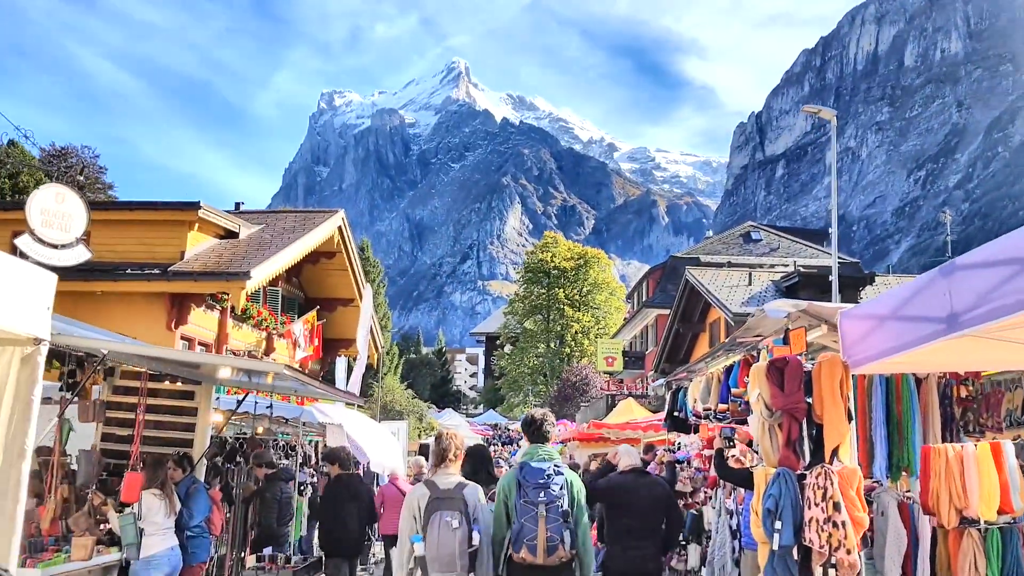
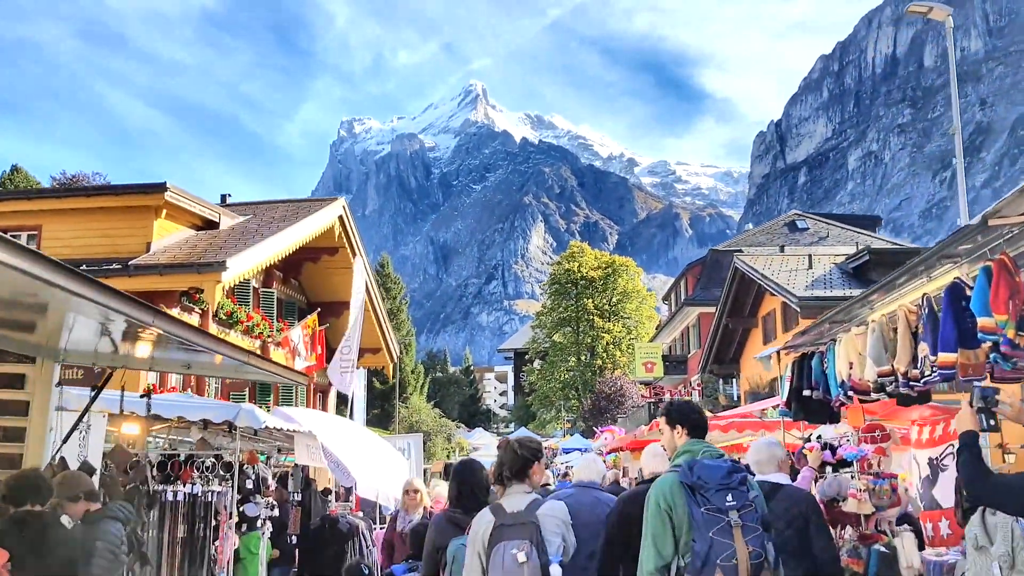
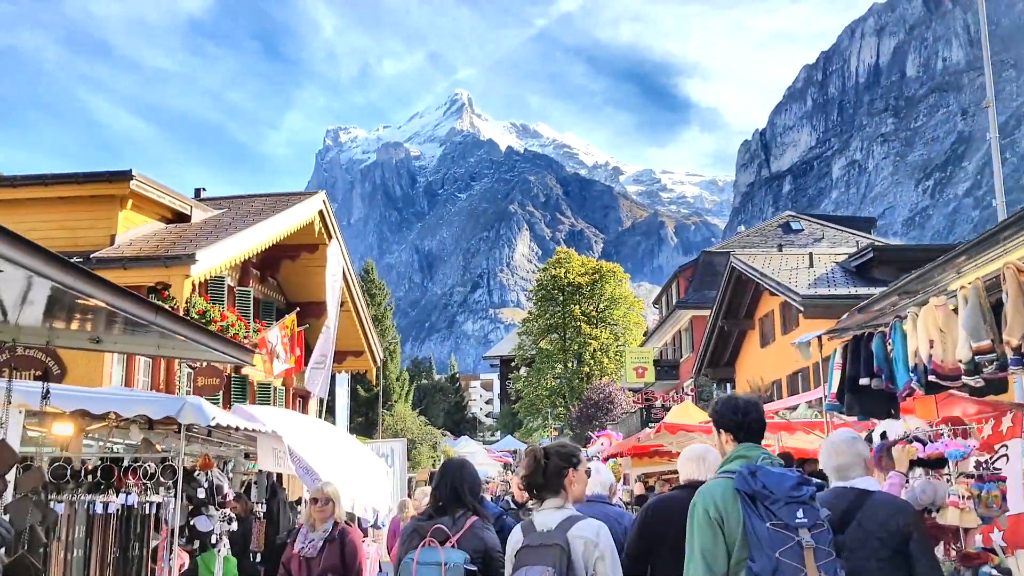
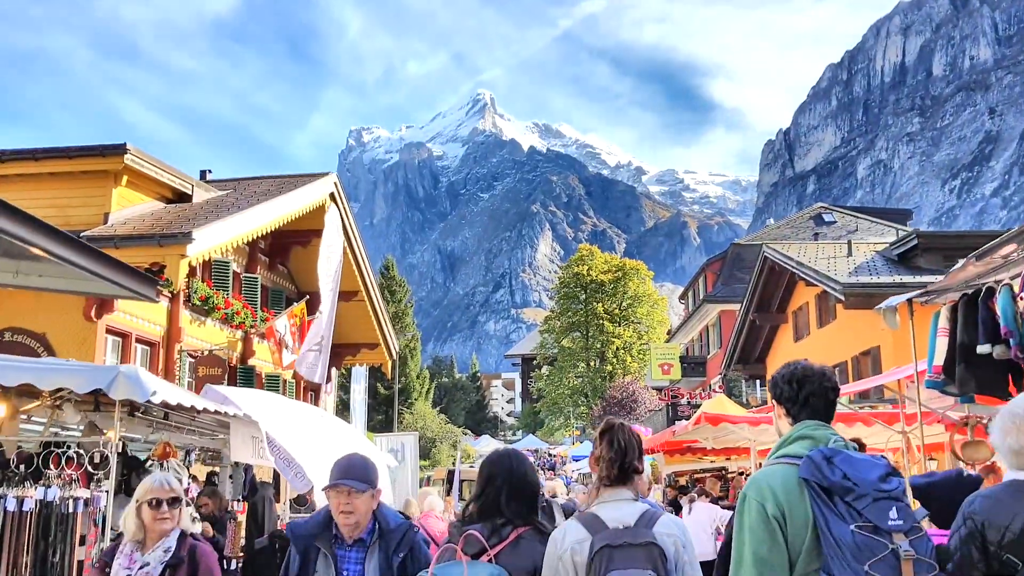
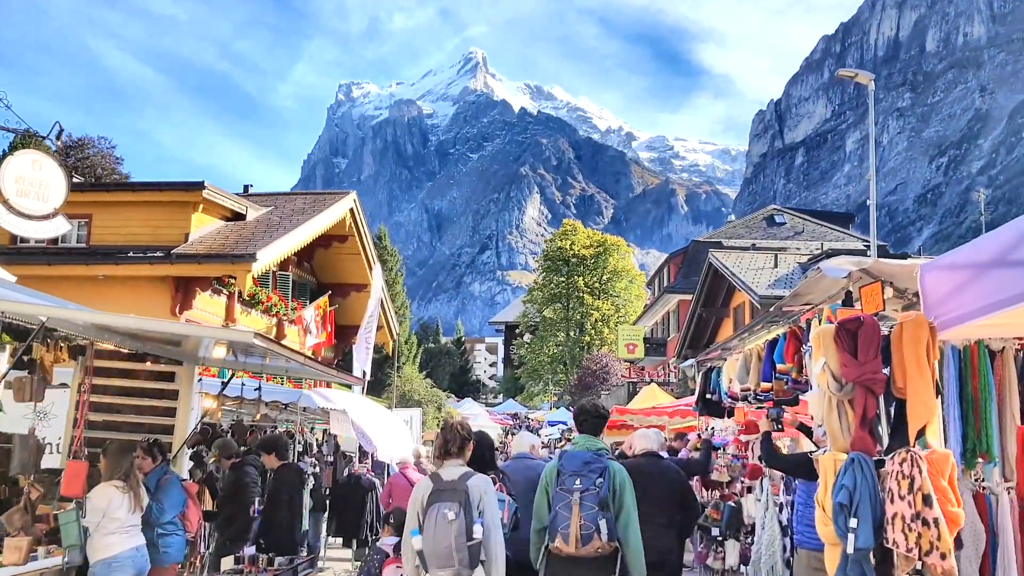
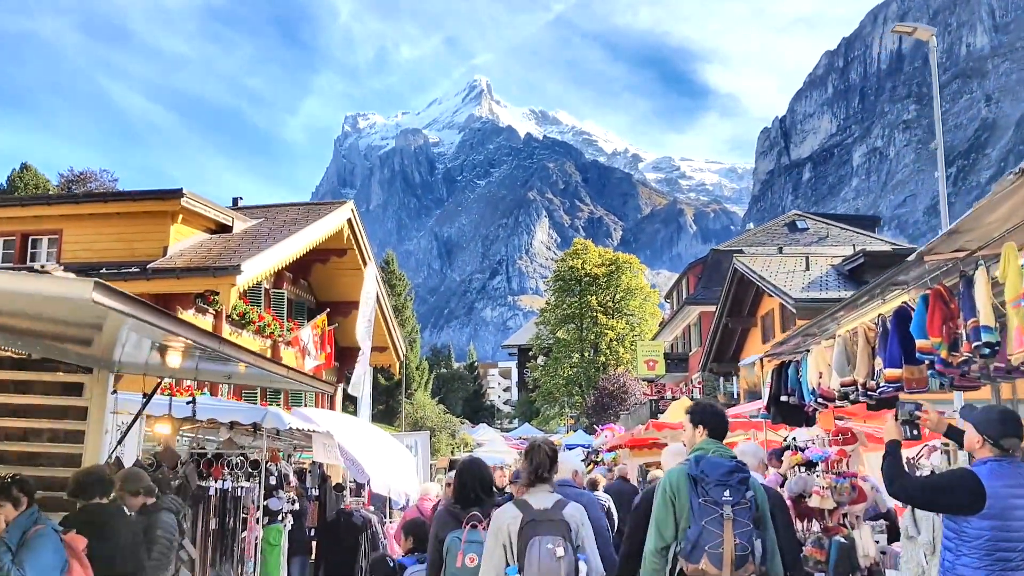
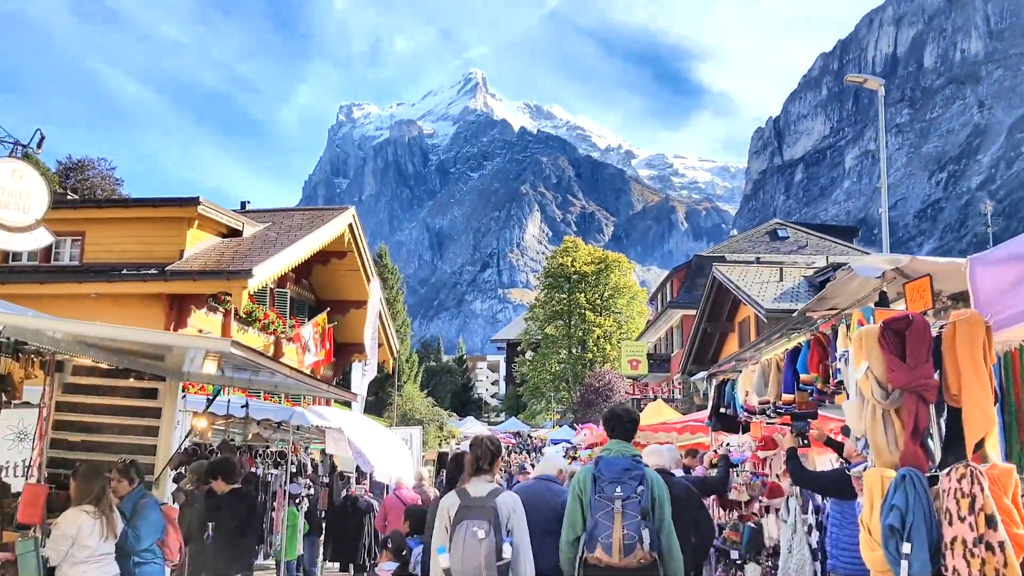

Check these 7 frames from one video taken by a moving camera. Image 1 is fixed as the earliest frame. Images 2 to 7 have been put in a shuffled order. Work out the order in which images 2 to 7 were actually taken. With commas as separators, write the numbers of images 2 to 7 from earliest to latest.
5, 7, 6, 2, 3, 4
